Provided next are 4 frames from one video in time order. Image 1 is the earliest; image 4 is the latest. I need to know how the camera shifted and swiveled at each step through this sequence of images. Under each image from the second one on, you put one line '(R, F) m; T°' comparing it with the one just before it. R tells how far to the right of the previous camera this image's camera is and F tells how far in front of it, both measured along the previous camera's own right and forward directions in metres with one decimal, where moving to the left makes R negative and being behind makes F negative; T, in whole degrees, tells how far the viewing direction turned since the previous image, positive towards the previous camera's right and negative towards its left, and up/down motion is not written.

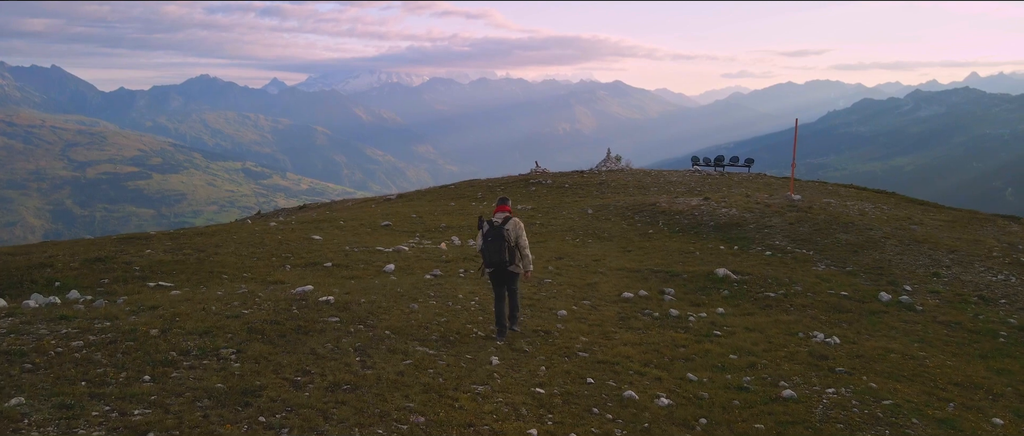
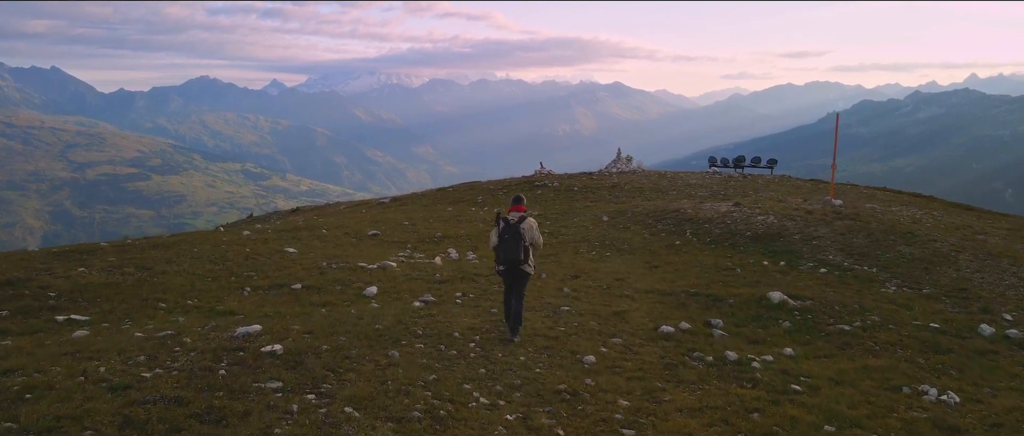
(-0.3, +4.0) m; 0°
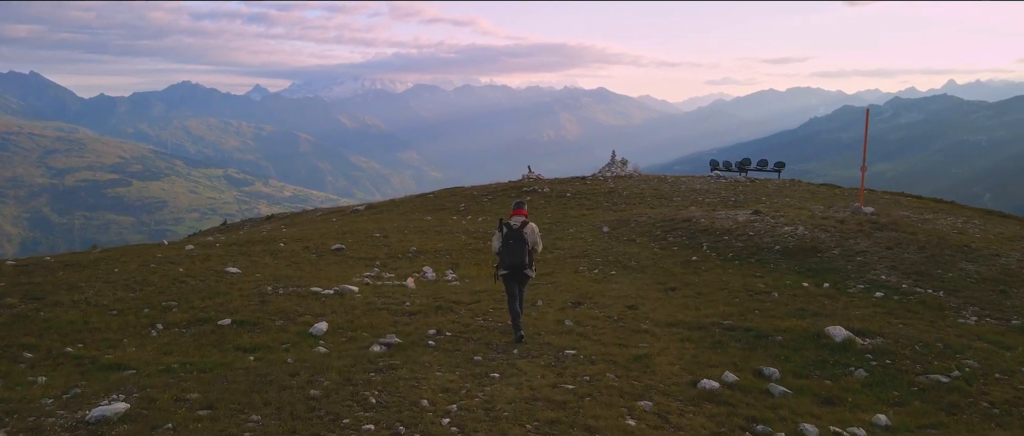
(-0.1, +4.0) m; +1°
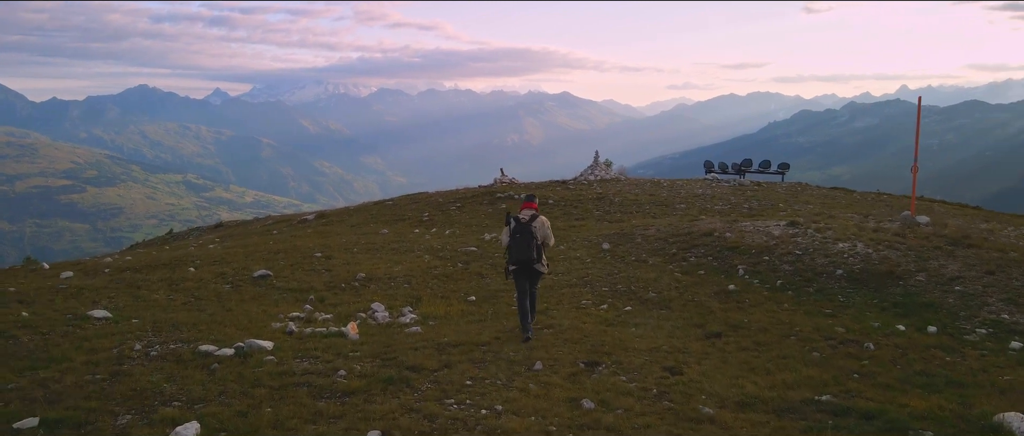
(-0.4, +5.6) m; +3°
